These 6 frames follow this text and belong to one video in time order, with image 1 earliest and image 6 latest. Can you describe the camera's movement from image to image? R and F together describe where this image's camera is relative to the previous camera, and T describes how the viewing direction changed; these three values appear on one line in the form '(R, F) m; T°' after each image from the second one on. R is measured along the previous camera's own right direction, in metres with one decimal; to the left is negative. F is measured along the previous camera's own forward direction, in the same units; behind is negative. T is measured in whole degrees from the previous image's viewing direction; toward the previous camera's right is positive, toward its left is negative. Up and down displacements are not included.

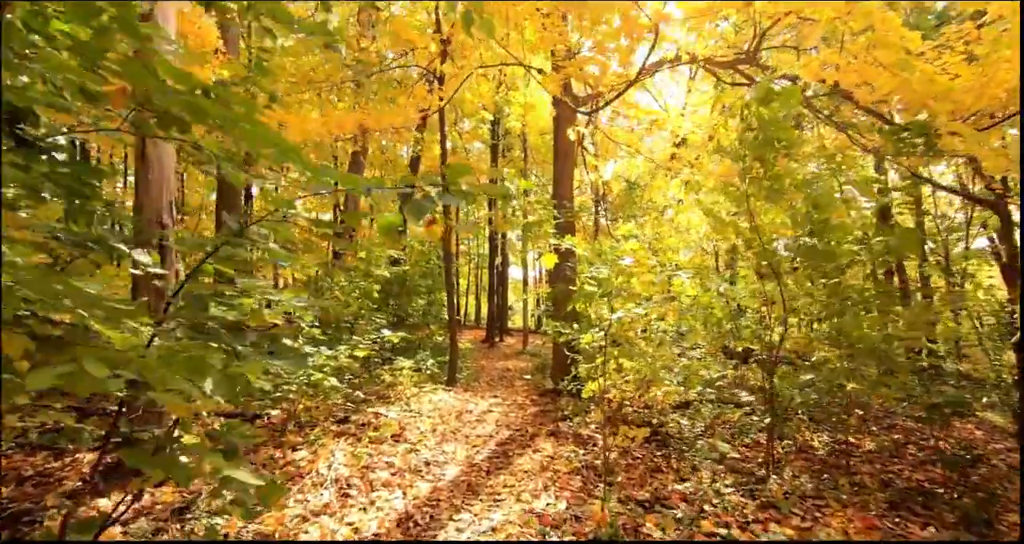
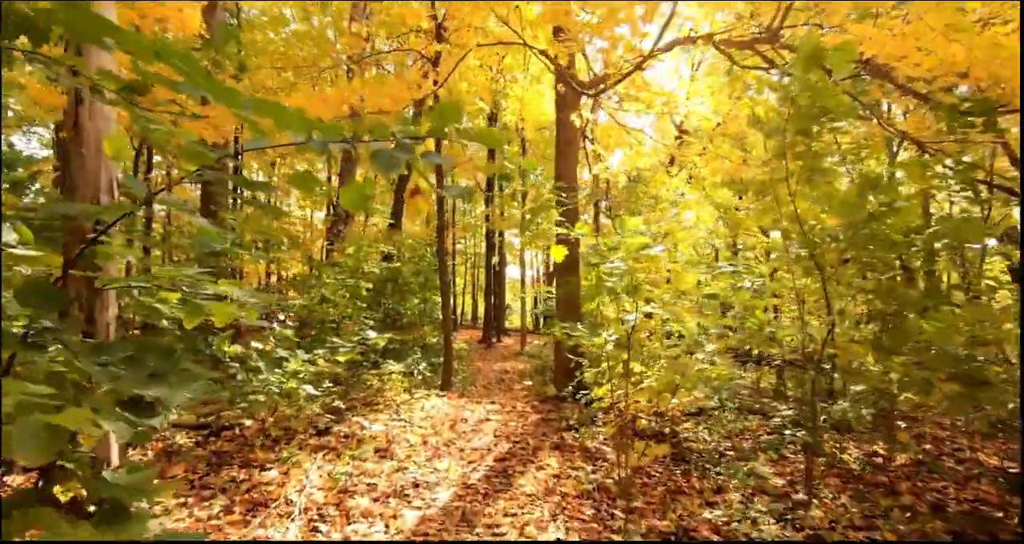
(0.0, +0.5) m; 0°
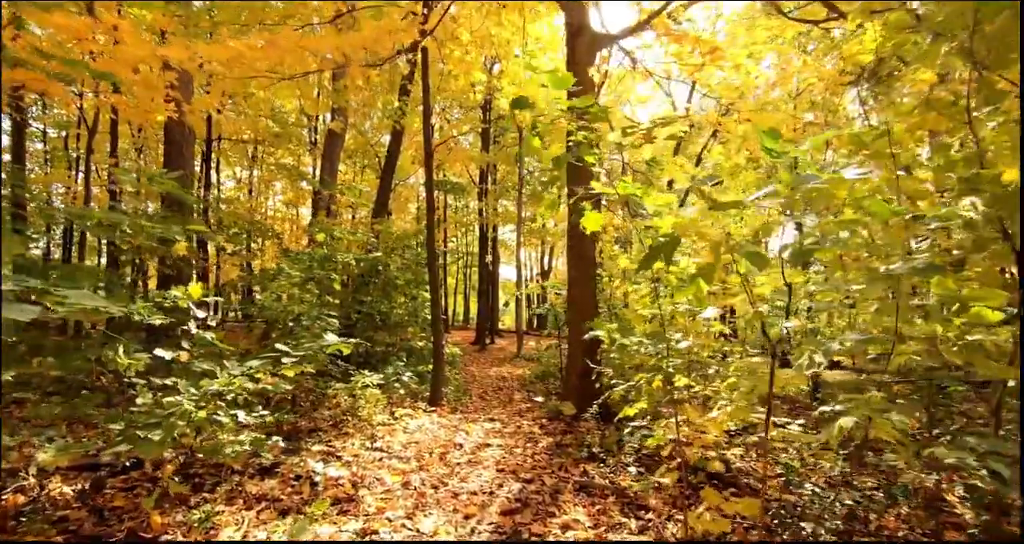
(-0.1, +1.2) m; +1°
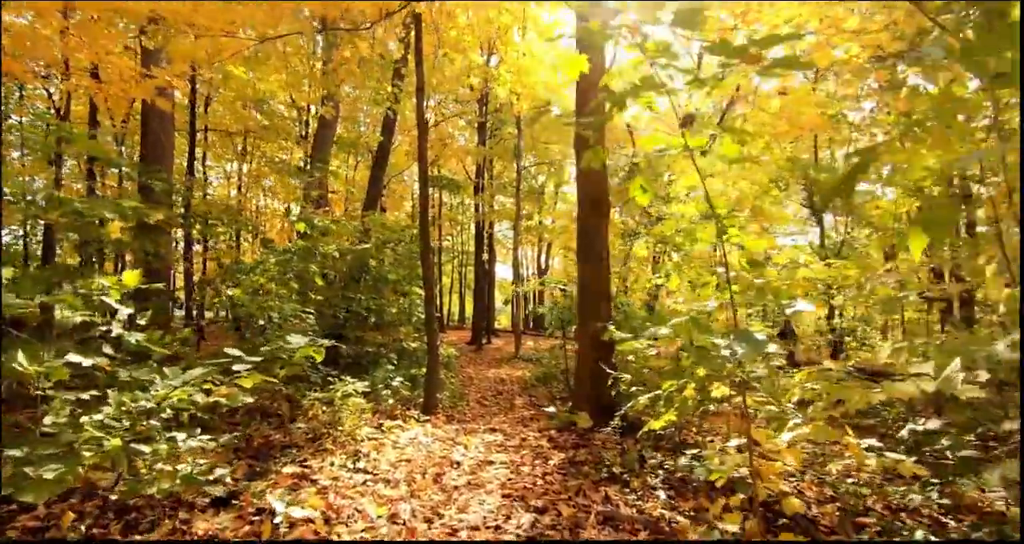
(-0.1, +0.6) m; +1°
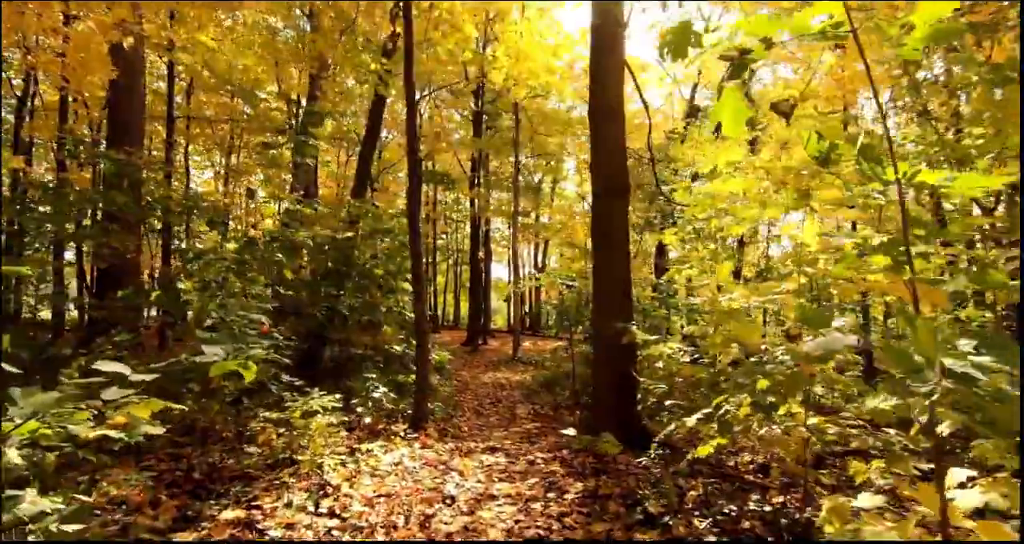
(-0.1, +0.8) m; +1°
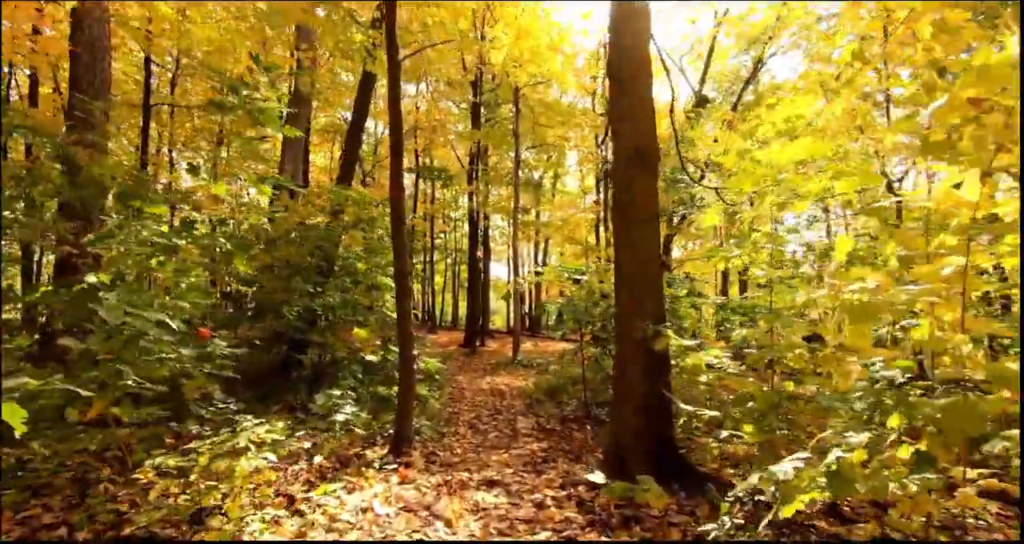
(0.0, +0.9) m; 0°
